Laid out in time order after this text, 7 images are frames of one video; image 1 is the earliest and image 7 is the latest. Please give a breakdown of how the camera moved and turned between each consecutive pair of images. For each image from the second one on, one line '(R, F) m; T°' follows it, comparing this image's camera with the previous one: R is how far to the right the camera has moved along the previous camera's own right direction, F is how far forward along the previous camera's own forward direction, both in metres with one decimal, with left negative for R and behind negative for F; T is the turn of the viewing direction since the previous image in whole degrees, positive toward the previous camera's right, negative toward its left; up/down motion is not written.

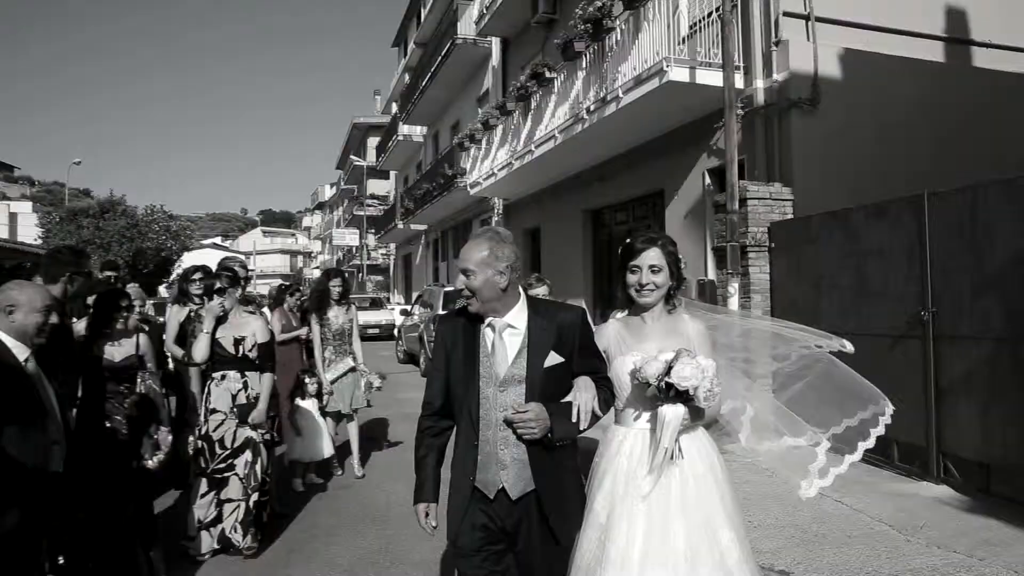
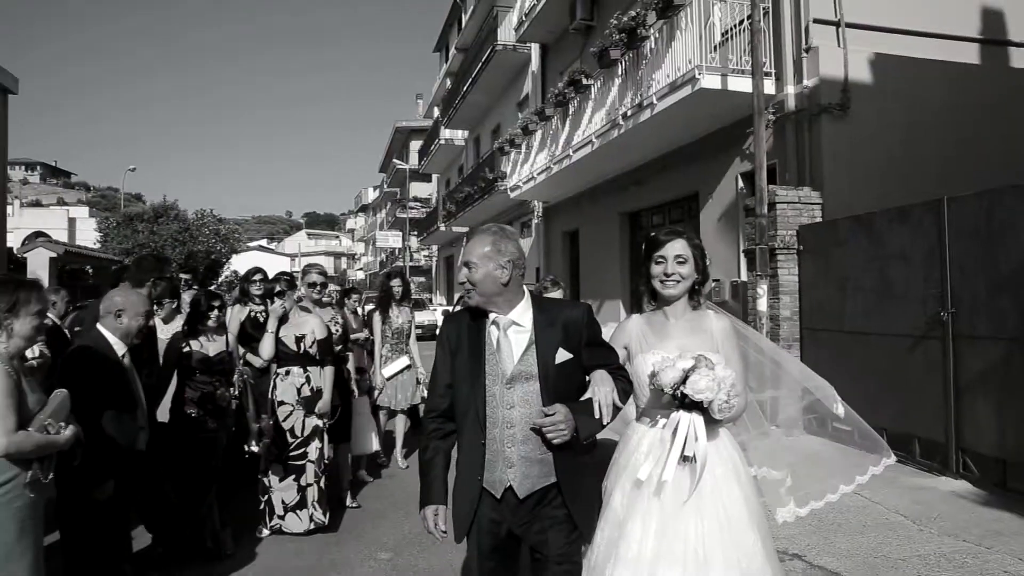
(+0.1, -0.4) m; -3°
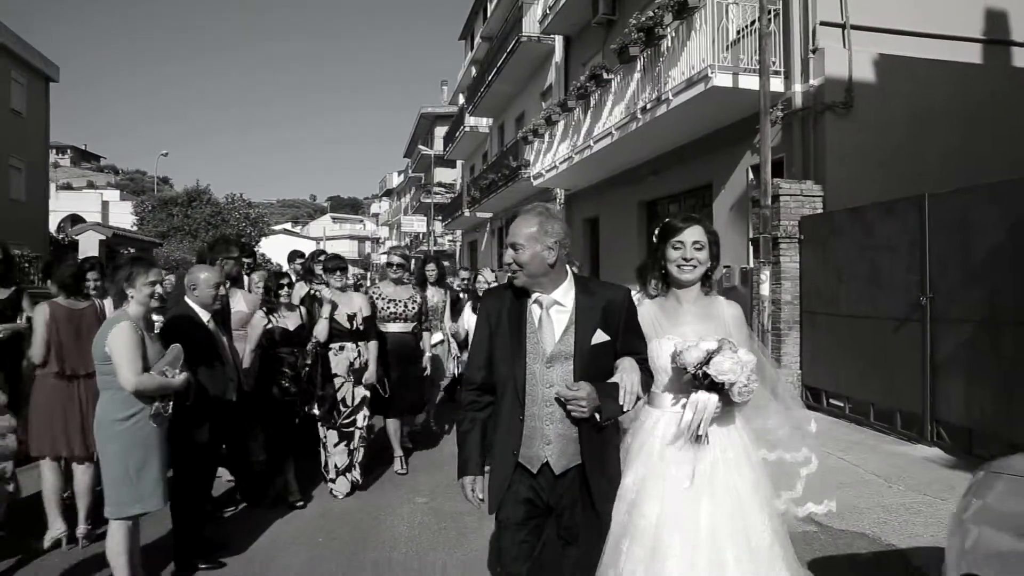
(0.0, -0.8) m; -2°
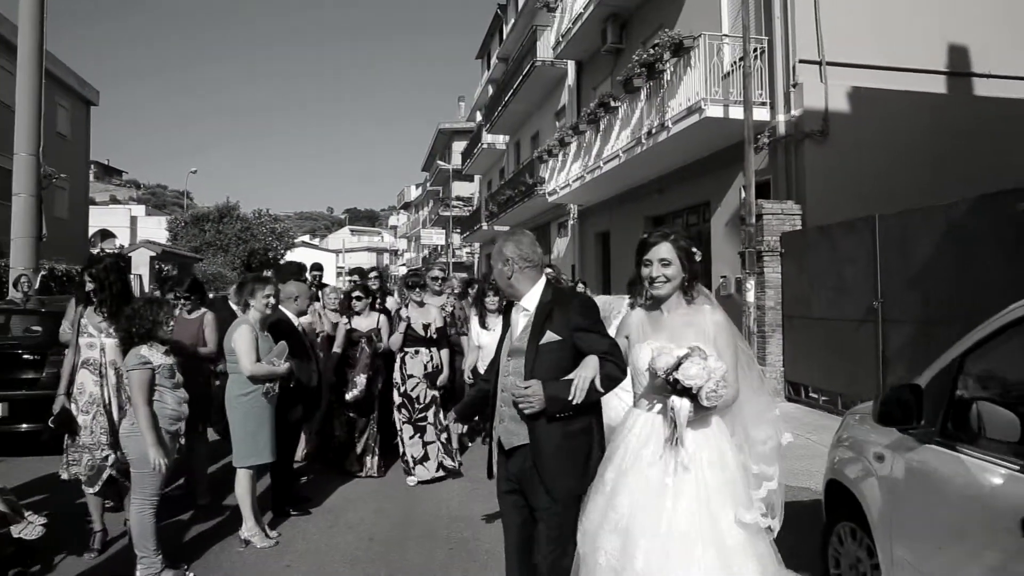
(0.0, -1.3) m; -1°
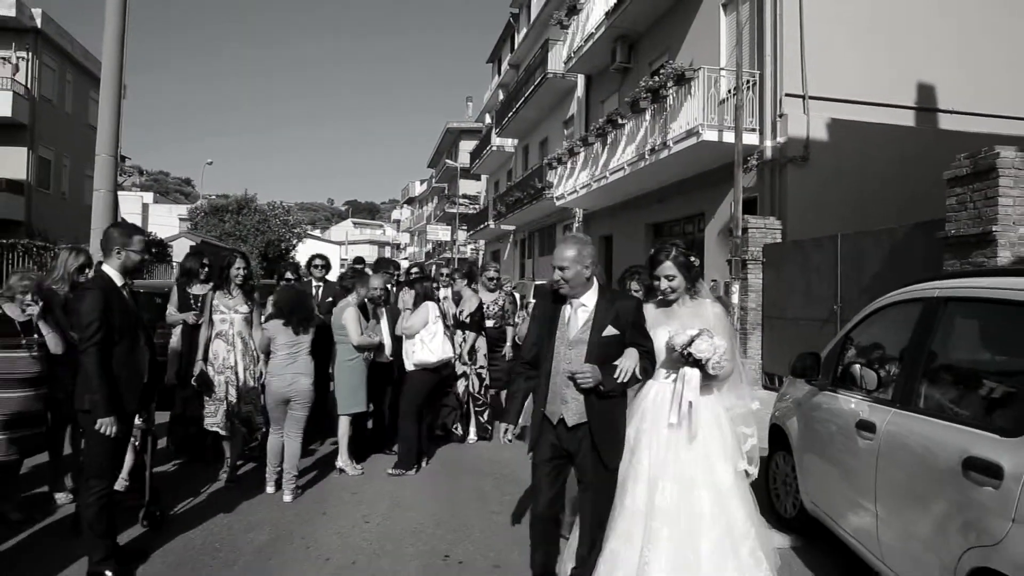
(-0.3, -1.6) m; 0°
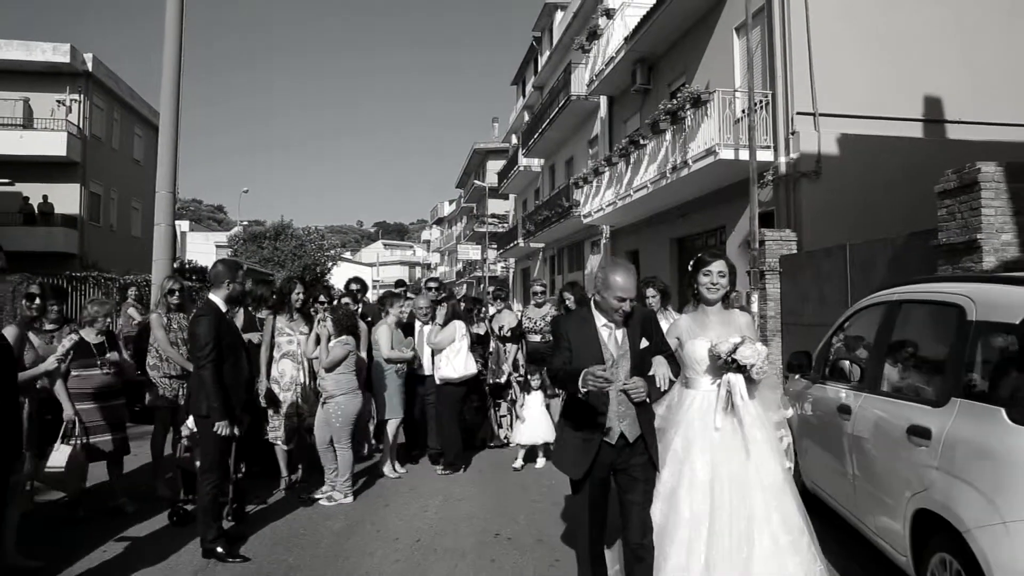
(0.0, -0.8) m; -2°
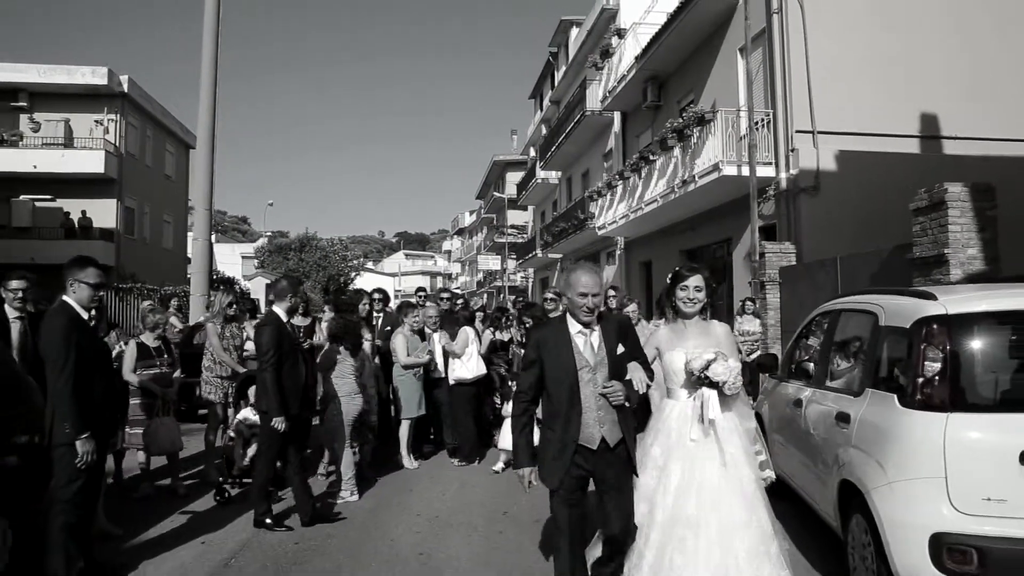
(+0.1, -0.8) m; -2°
